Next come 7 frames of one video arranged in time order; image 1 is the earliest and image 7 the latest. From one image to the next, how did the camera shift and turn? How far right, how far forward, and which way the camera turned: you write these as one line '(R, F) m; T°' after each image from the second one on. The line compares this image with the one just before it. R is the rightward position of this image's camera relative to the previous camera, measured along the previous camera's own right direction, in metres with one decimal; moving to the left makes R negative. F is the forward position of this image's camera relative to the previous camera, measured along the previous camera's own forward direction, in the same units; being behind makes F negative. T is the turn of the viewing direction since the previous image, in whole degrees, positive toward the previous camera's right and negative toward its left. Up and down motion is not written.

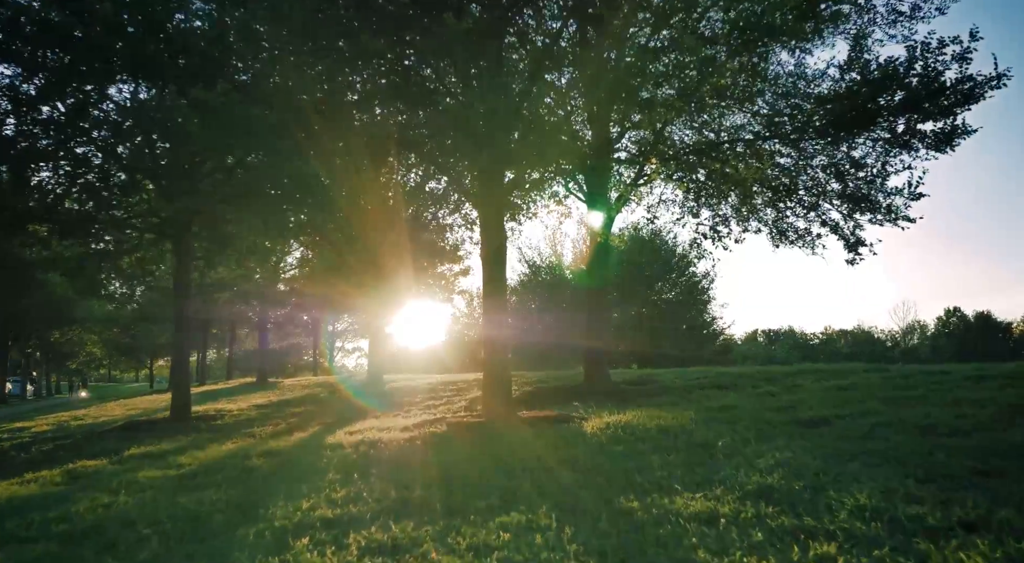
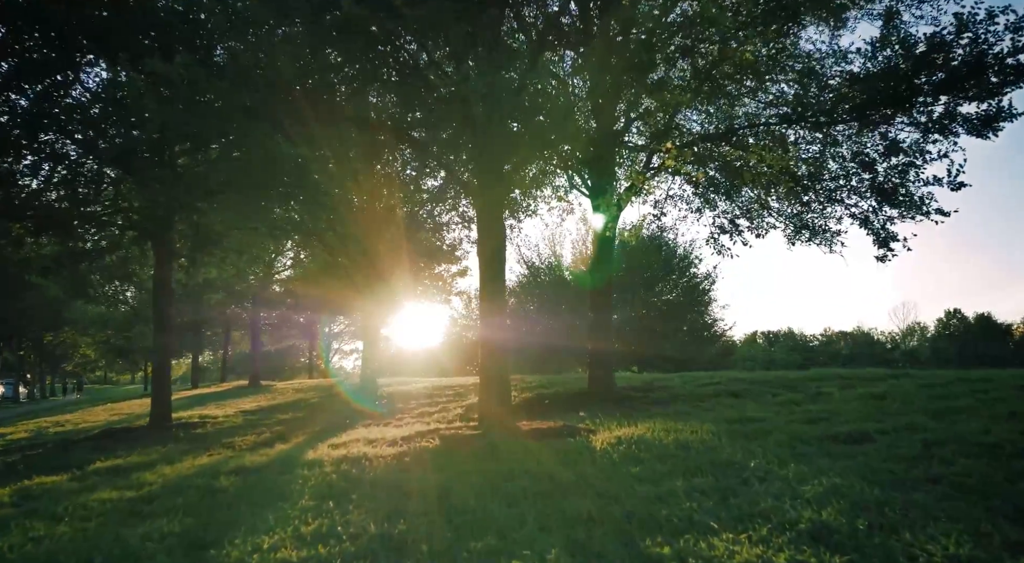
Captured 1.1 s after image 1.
(0.0, +1.1) m; 0°
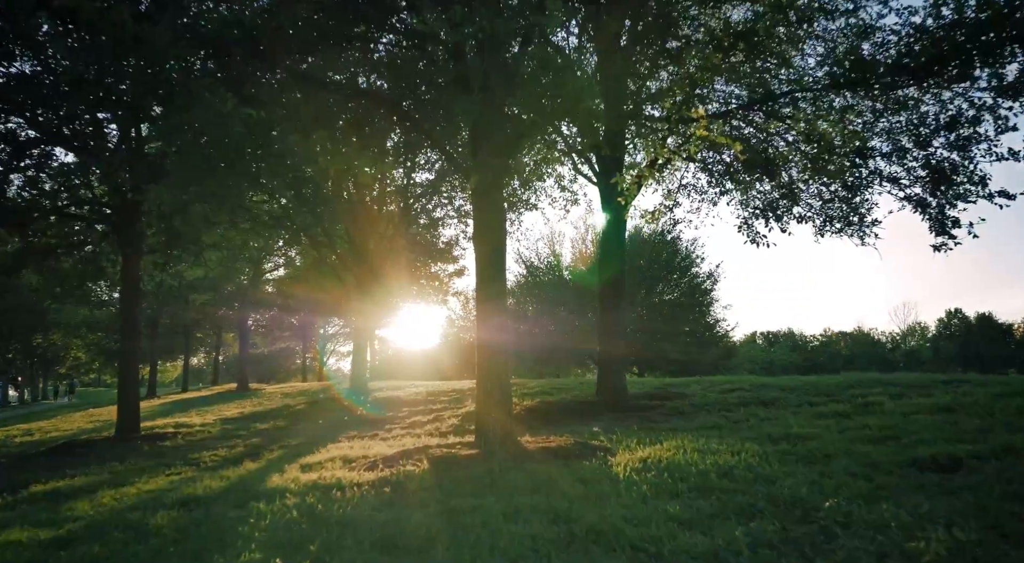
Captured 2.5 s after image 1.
(-0.1, +1.7) m; 0°
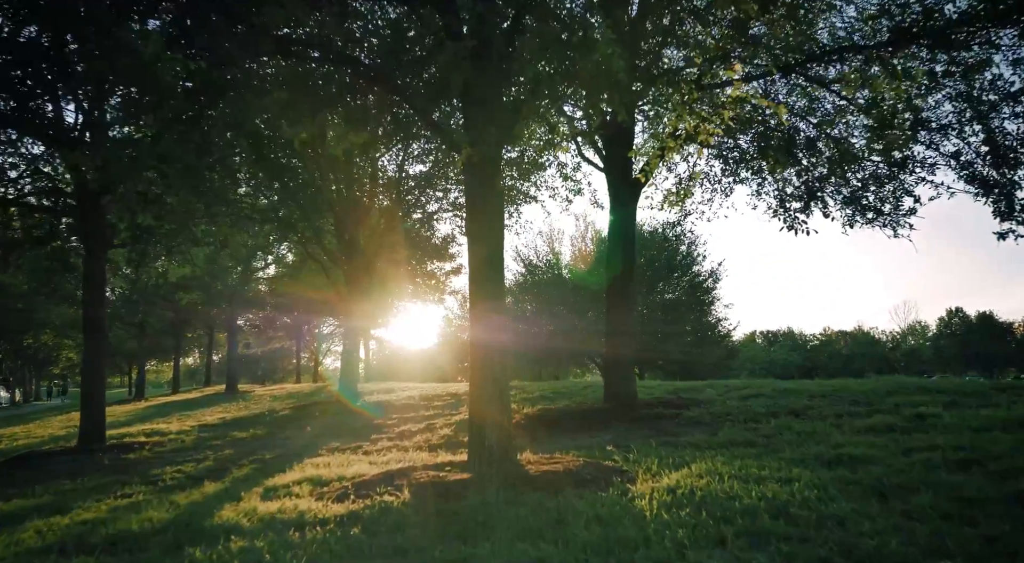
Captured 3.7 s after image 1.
(0.0, +1.5) m; 0°
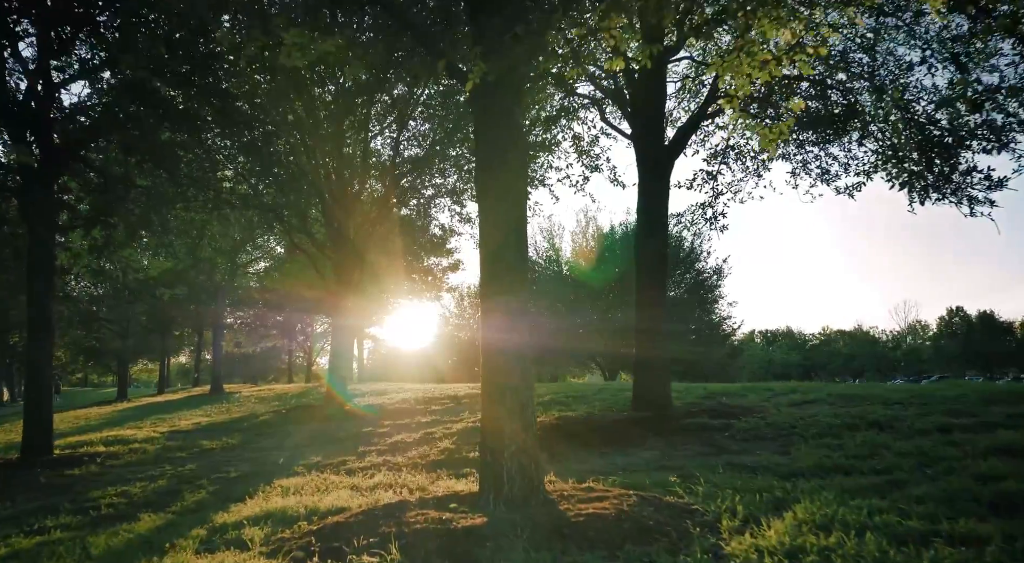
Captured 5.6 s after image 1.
(-0.3, +2.2) m; 0°
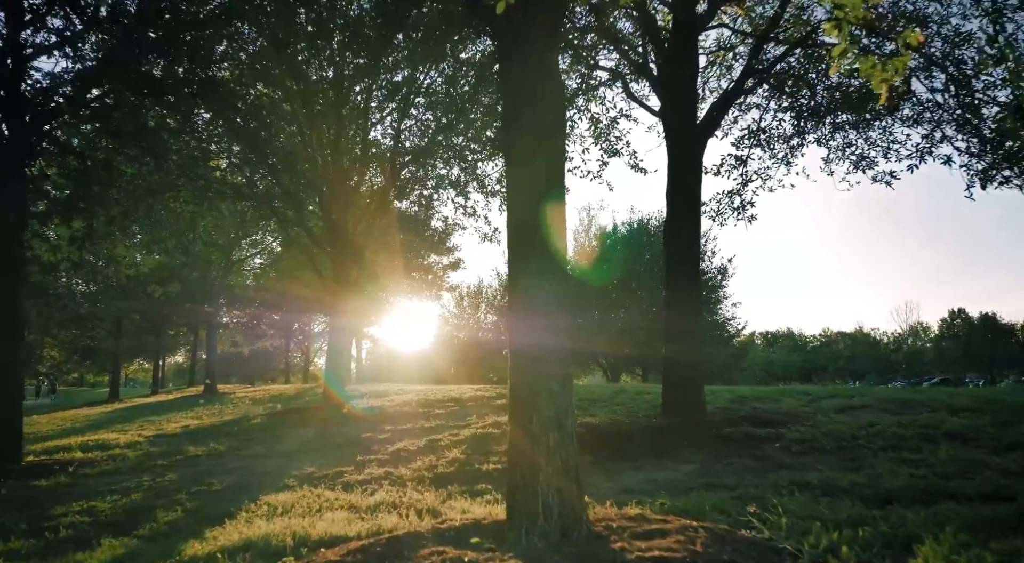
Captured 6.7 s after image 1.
(-0.3, +1.3) m; 0°
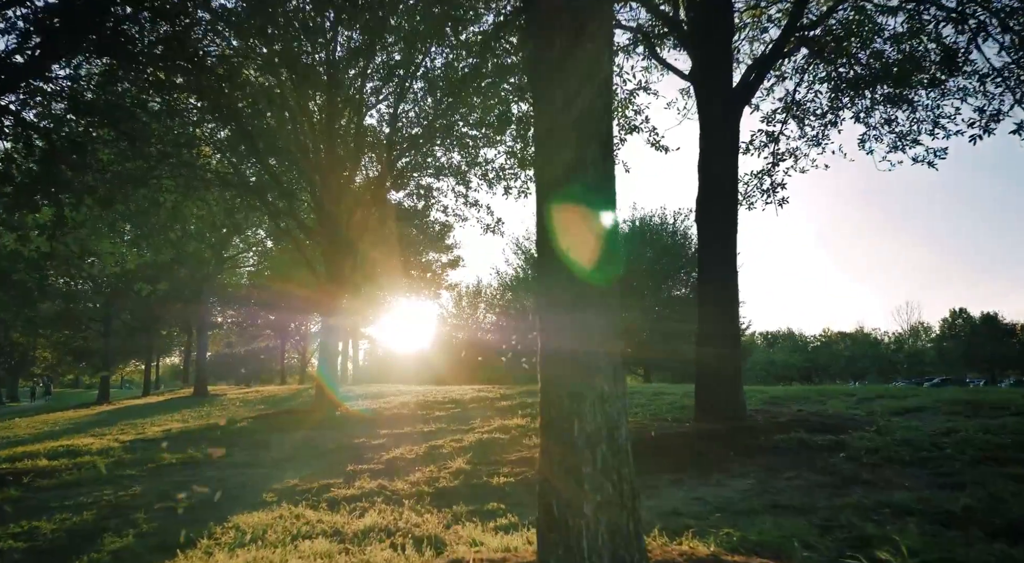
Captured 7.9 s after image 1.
(-0.2, +1.4) m; 0°
